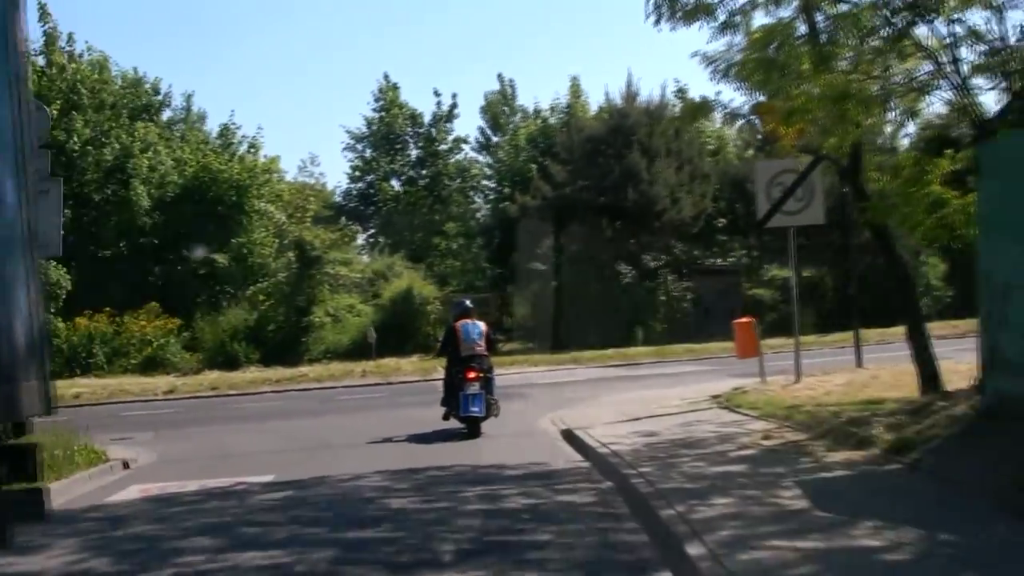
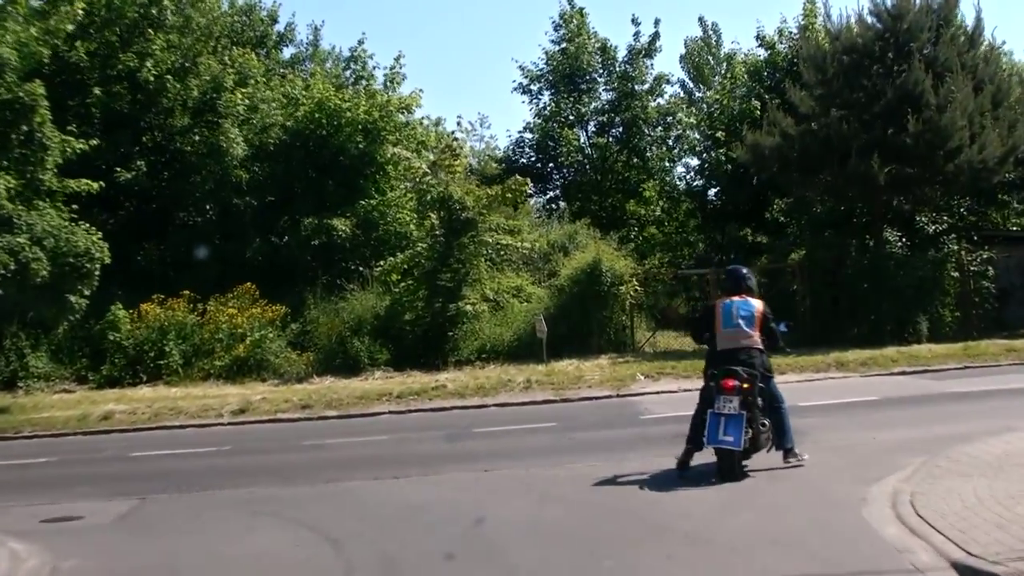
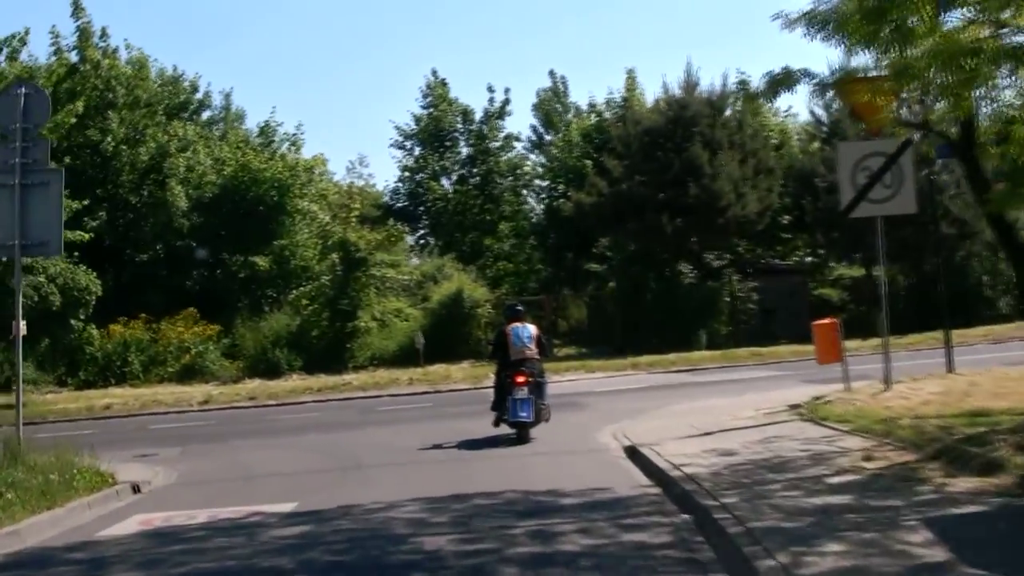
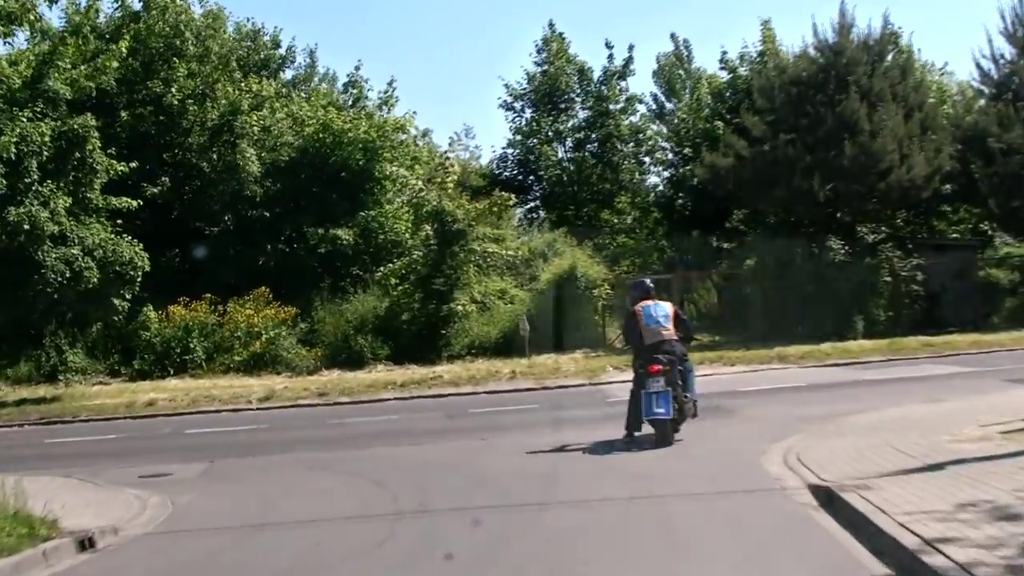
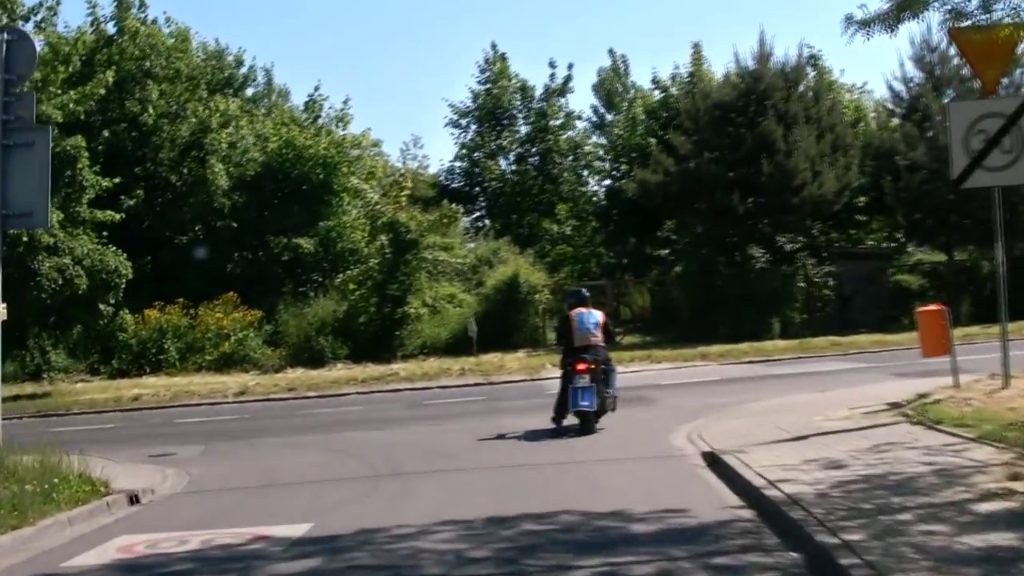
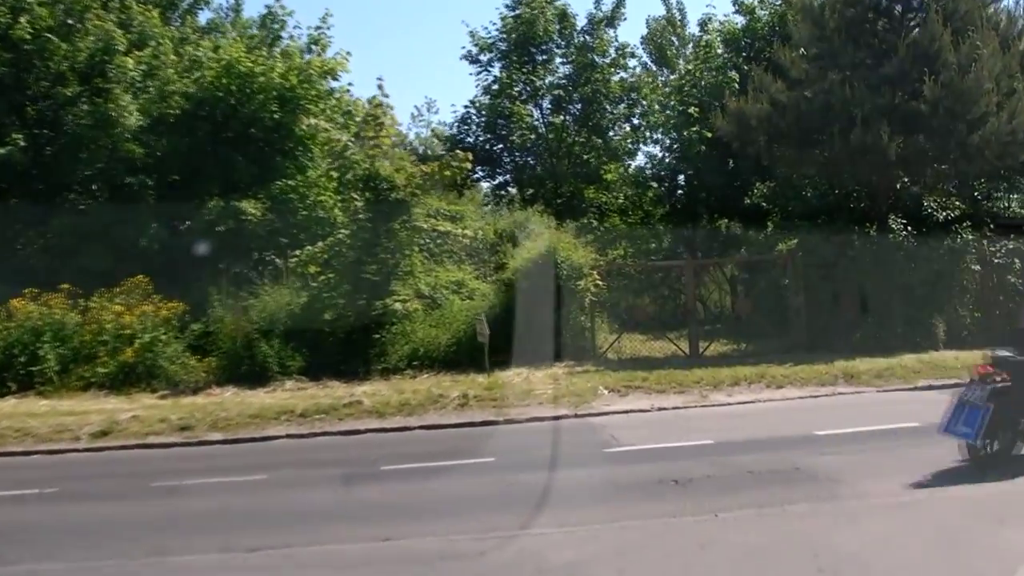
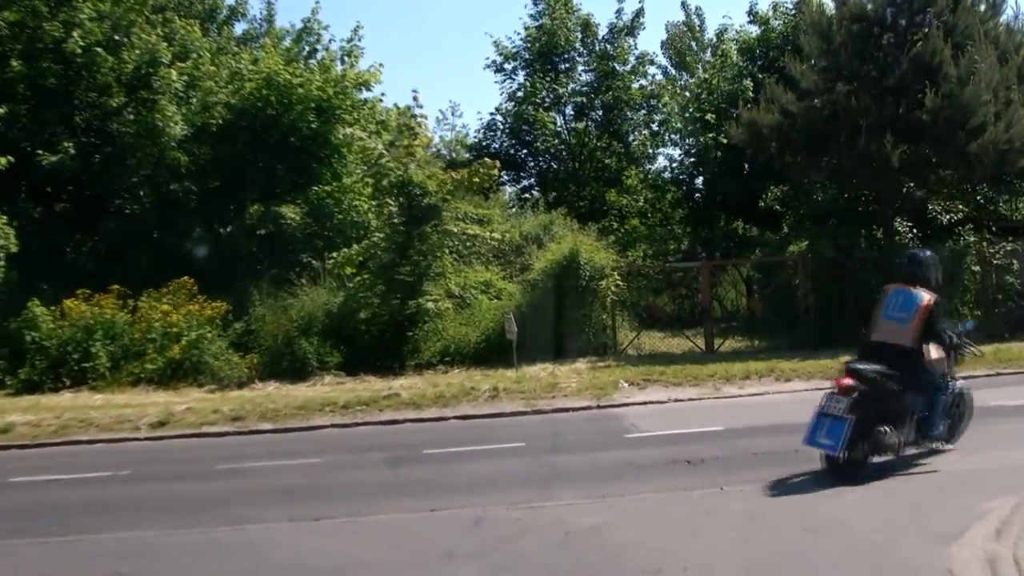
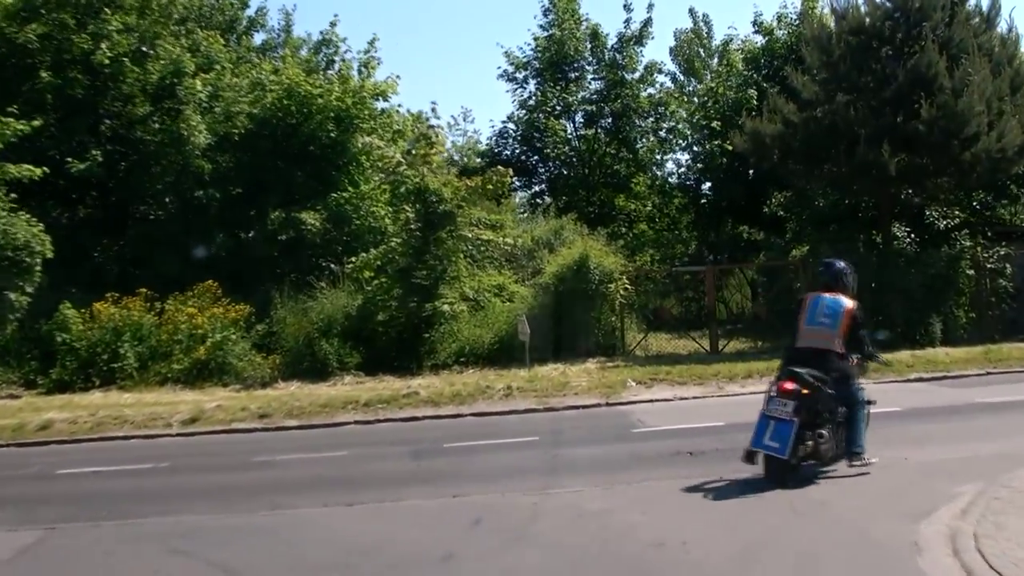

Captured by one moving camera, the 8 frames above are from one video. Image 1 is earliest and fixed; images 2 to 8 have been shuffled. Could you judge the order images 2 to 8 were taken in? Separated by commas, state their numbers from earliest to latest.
3, 5, 4, 2, 8, 7, 6
